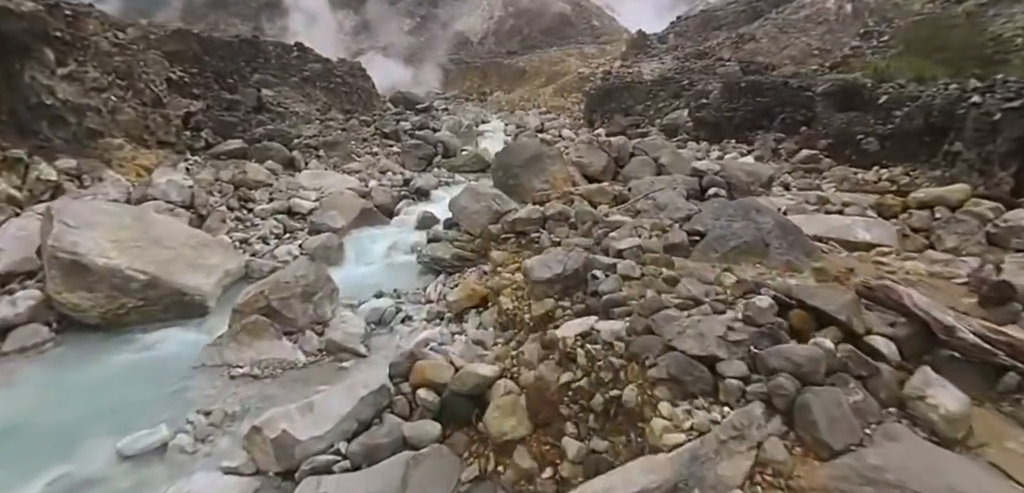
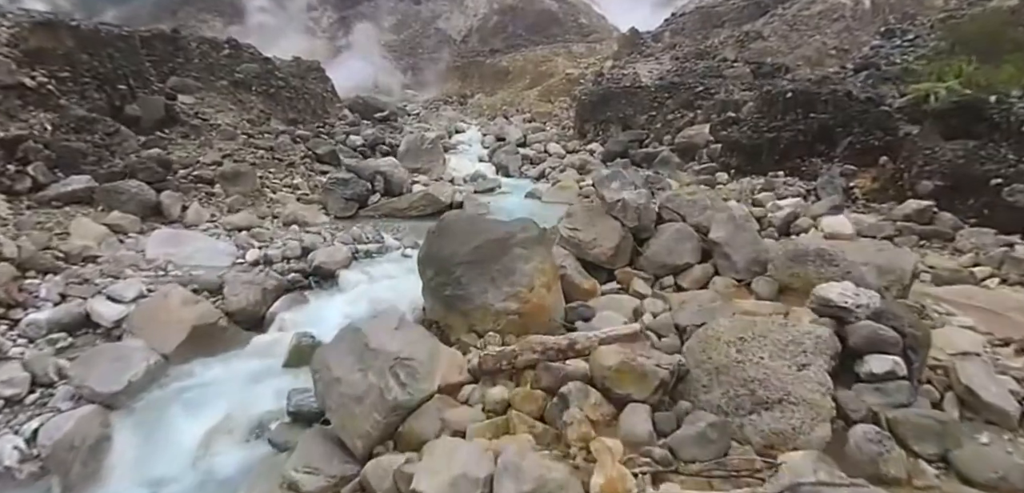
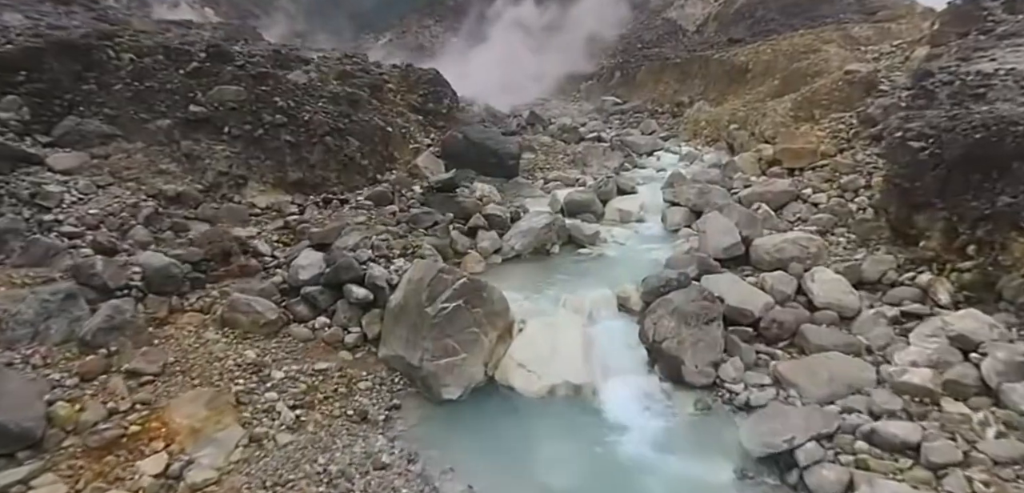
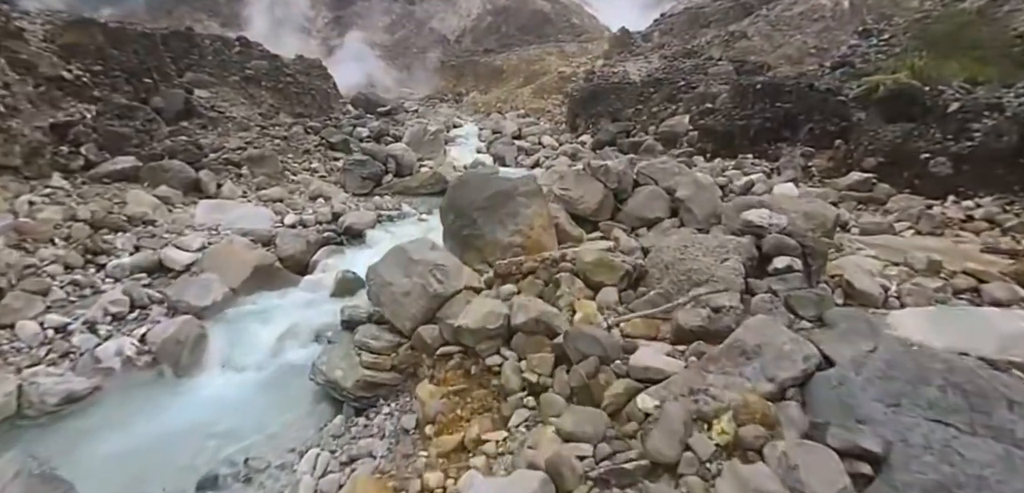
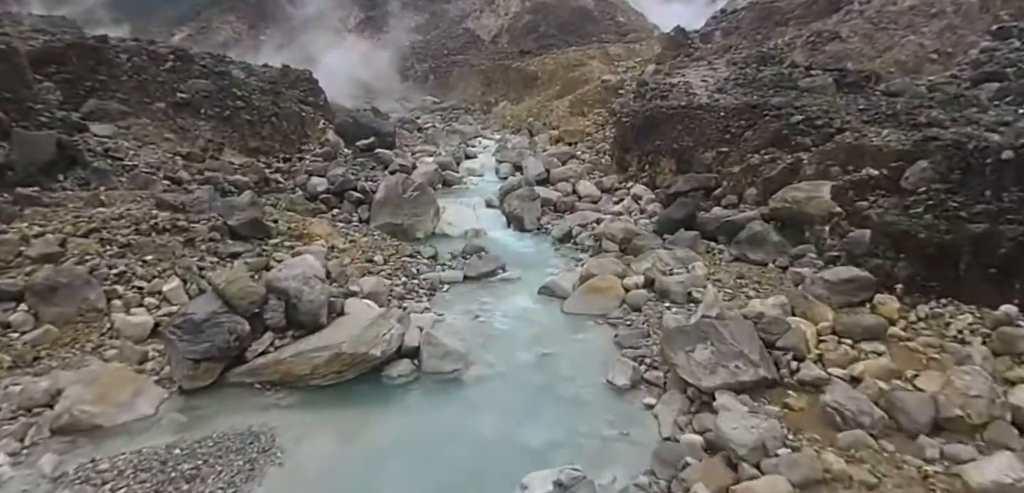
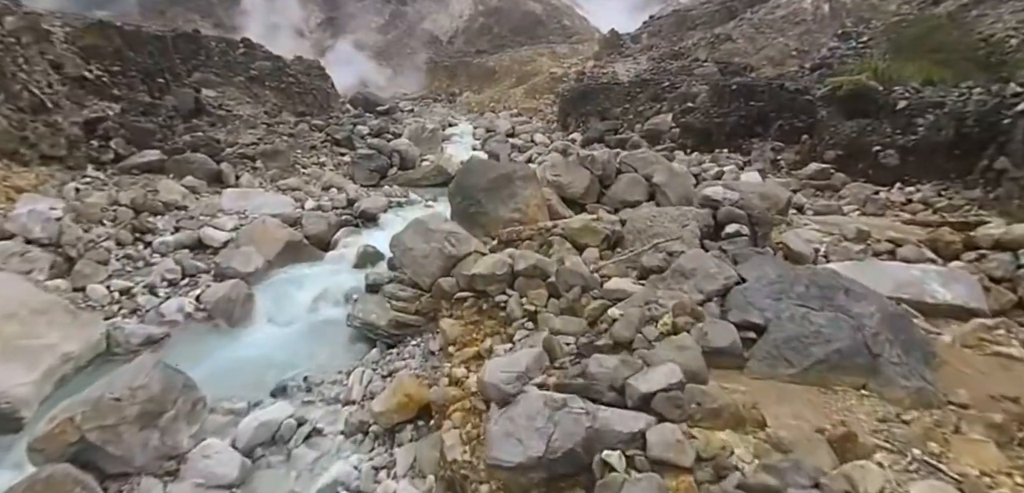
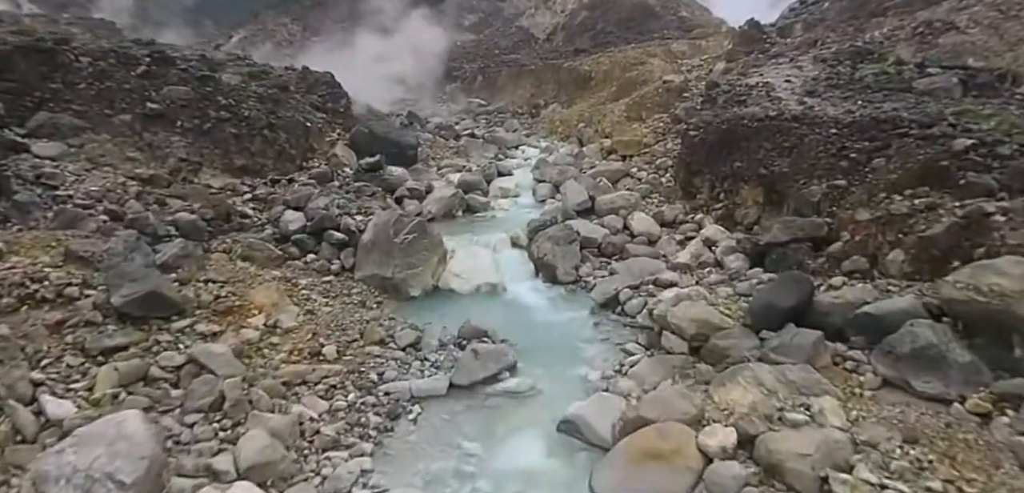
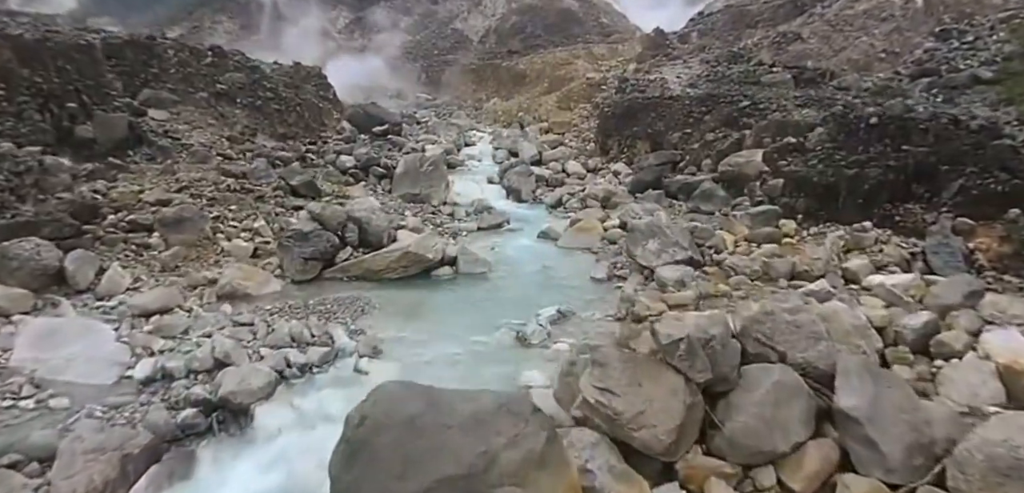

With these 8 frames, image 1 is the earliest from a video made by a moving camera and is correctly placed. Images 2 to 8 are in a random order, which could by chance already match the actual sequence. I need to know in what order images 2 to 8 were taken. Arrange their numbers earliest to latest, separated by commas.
6, 4, 2, 8, 5, 7, 3
